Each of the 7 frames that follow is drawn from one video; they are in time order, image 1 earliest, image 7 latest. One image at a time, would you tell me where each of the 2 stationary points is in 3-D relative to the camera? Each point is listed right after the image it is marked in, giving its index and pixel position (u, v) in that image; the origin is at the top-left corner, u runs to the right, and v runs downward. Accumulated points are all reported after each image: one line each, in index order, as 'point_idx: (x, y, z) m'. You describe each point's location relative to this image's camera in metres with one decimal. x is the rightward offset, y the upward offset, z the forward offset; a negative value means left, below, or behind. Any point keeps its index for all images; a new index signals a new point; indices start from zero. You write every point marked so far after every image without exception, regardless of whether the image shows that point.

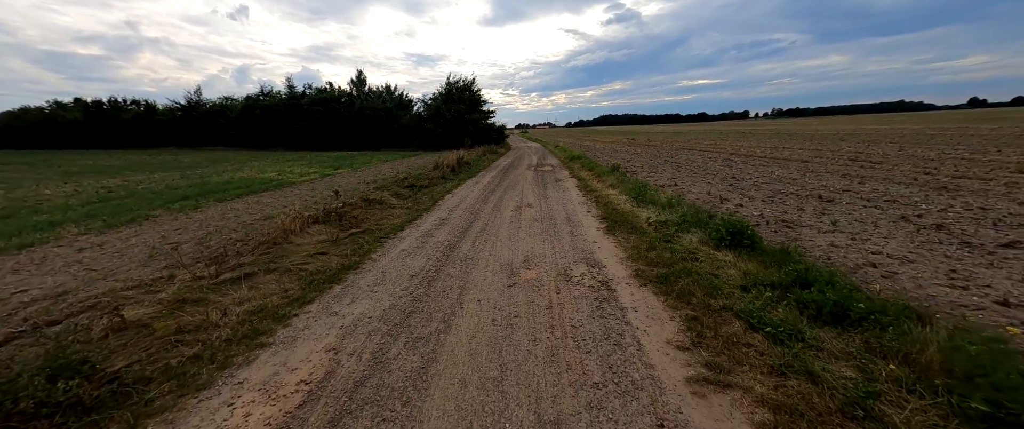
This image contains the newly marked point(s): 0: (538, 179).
0: (+1.1, +1.5, +14.1) m
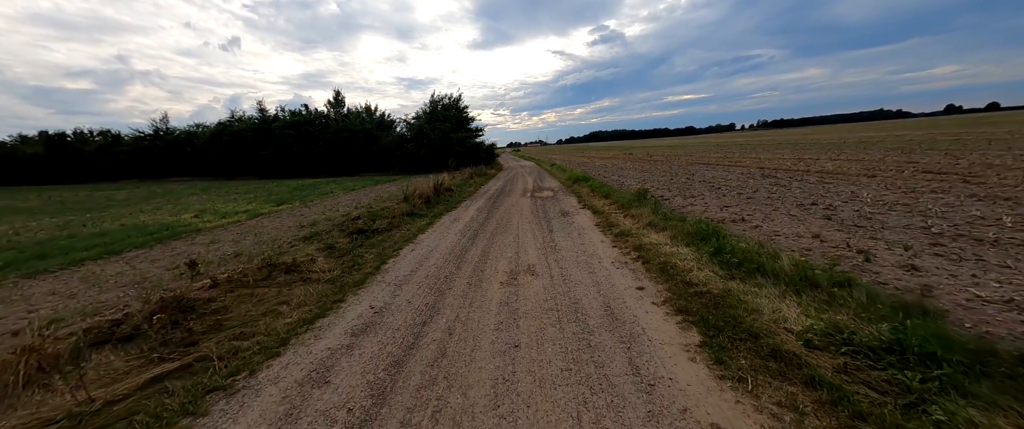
0: (+0.9, +0.1, +10.6) m
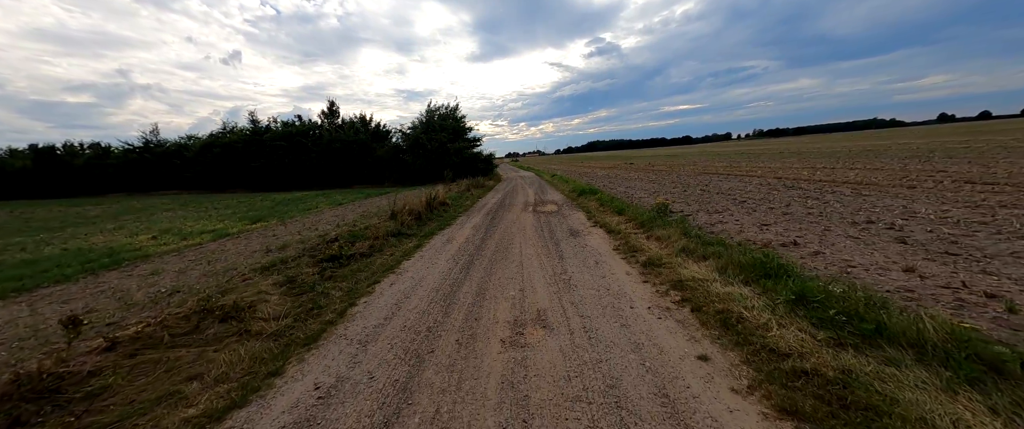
0: (+0.9, -0.4, +9.3) m
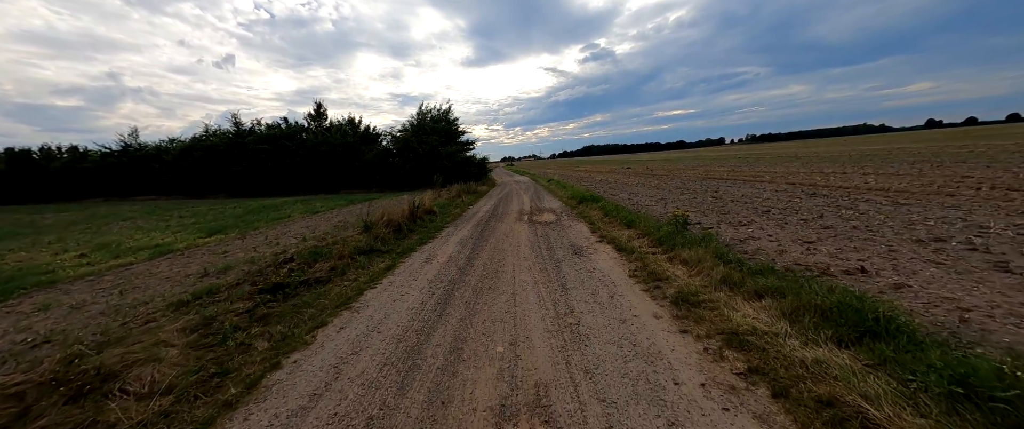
0: (+0.7, -0.7, +7.9) m
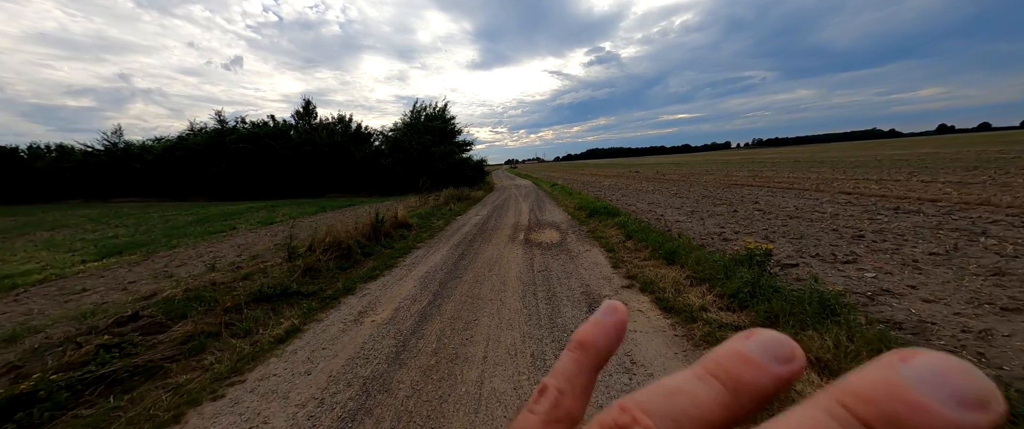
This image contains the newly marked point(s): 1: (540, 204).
0: (+0.4, -1.2, +5.2) m
1: (+1.3, +0.5, +15.5) m
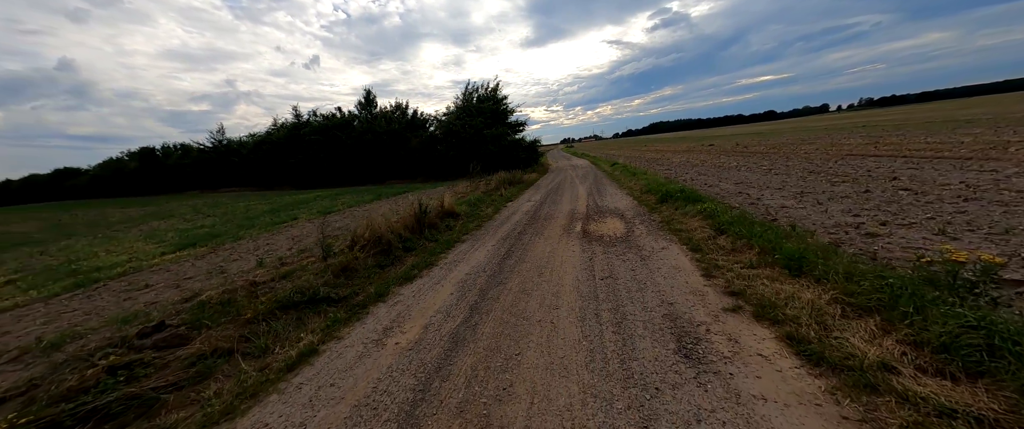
0: (+1.1, -1.1, +4.0) m
1: (+3.7, +1.2, +13.9) m
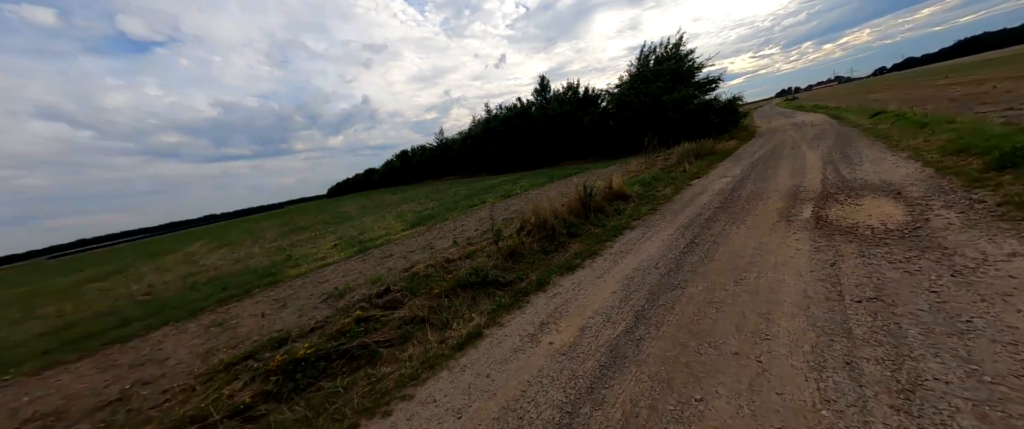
0: (+2.6, -1.0, +2.5) m
1: (+9.7, +1.9, +9.7) m
